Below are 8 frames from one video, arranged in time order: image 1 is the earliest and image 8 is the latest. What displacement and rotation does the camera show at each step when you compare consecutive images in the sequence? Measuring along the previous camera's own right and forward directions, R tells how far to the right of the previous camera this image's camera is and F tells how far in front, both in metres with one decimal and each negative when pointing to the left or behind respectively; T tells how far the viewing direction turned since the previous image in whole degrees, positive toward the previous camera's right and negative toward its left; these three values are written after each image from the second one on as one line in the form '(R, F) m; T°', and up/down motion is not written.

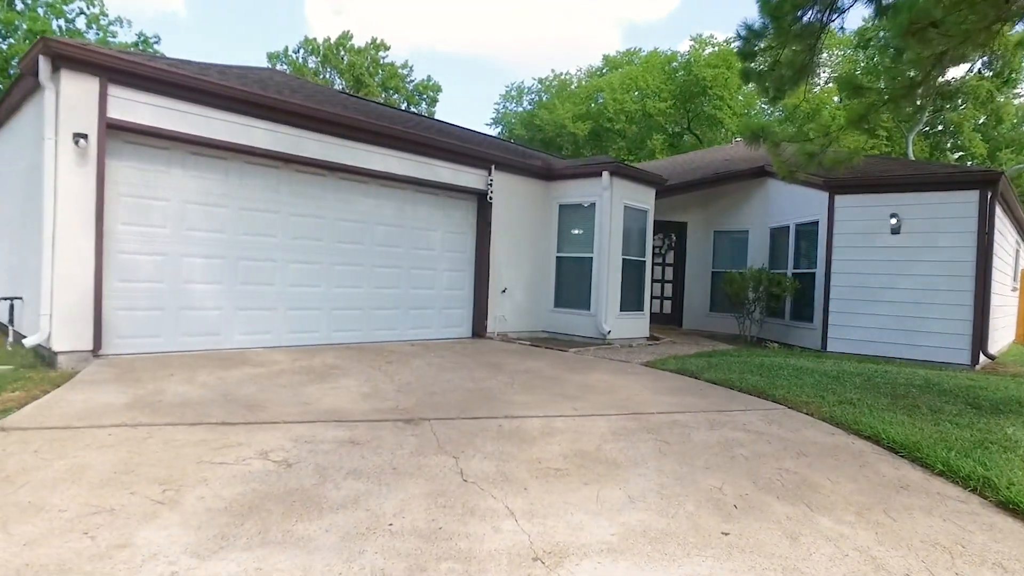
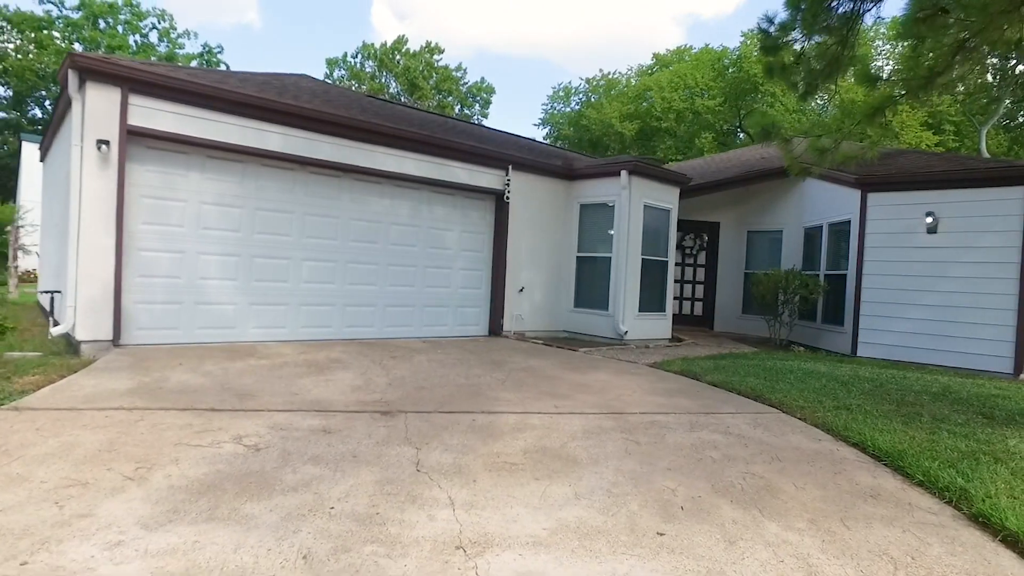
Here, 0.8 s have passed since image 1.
(+0.7, 0.0) m; -6°
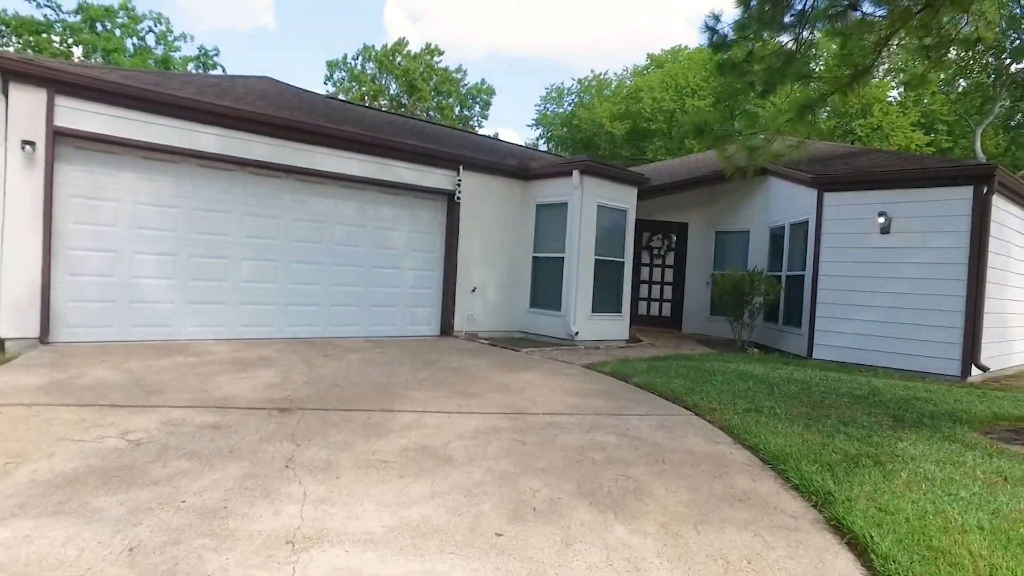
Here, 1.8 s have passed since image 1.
(+0.9, 0.0) m; -2°
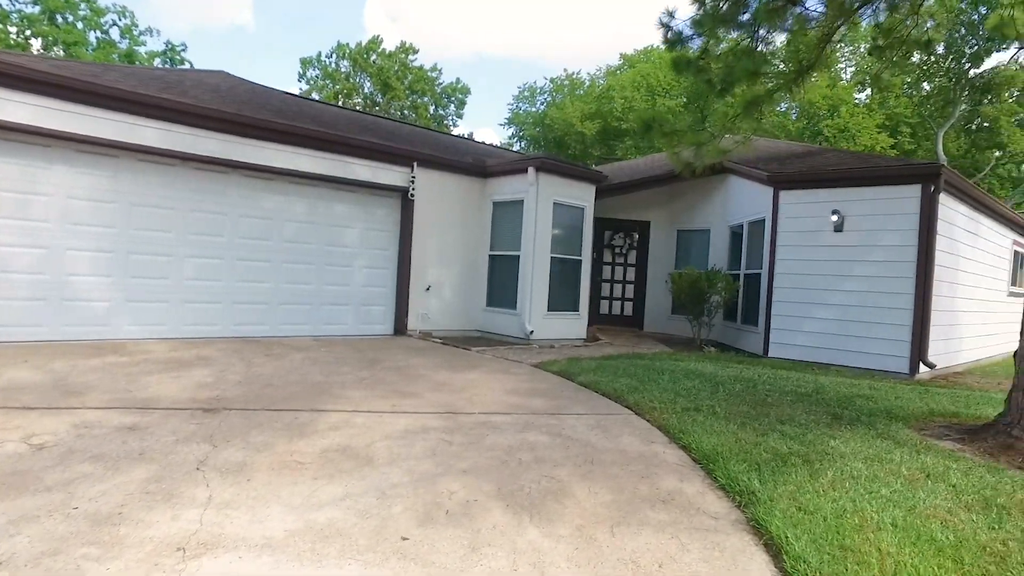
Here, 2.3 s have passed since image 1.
(+0.4, +0.1) m; +1°
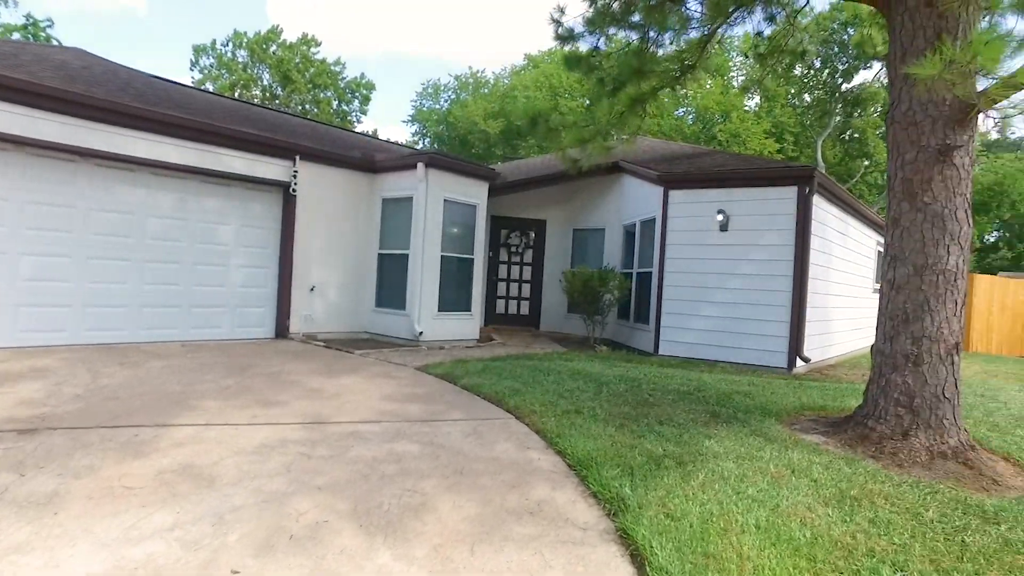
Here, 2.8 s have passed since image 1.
(+0.3, +0.2) m; +7°
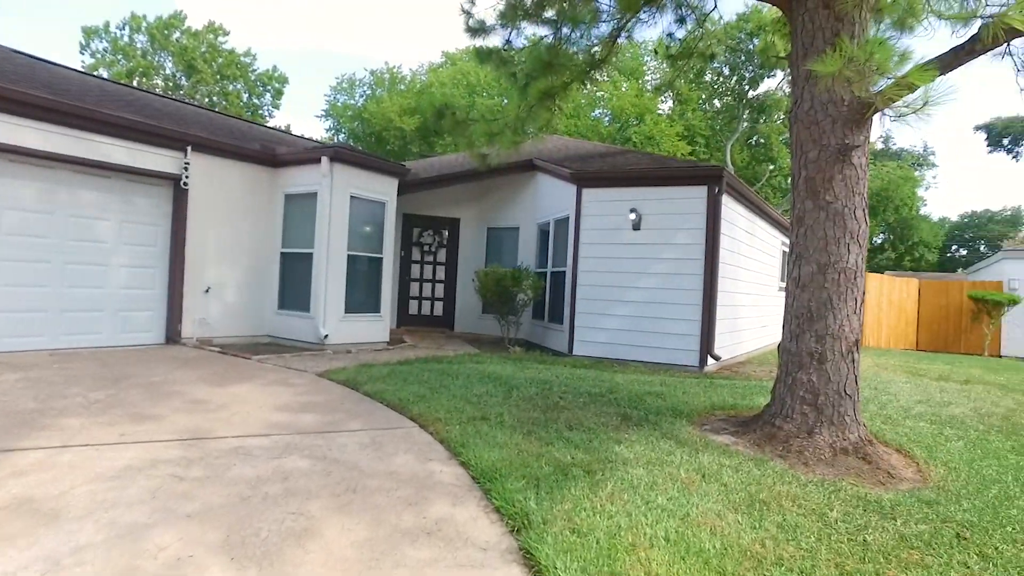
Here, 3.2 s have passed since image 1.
(+0.1, +0.3) m; +7°
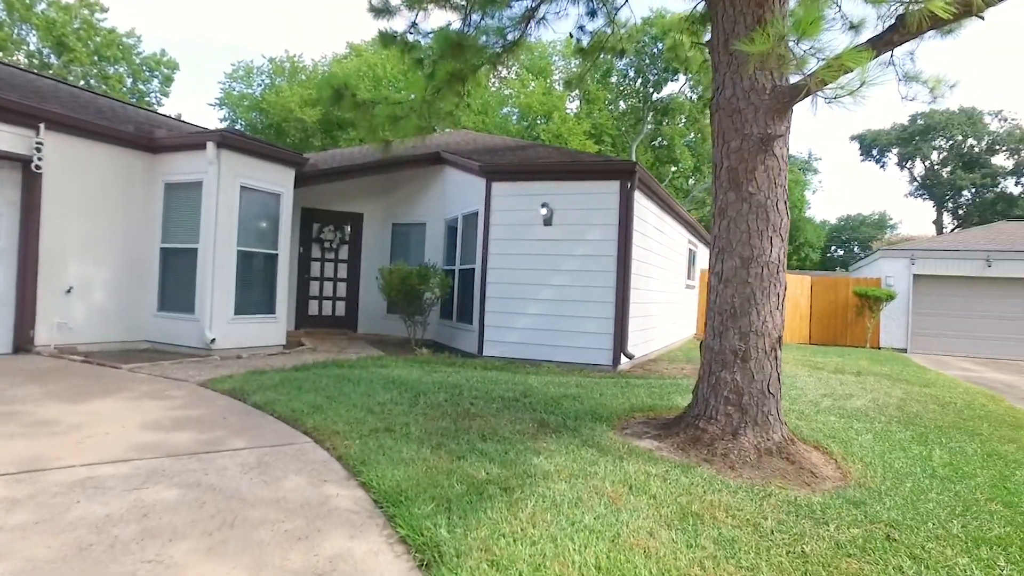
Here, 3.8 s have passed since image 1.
(0.0, +0.4) m; +8°
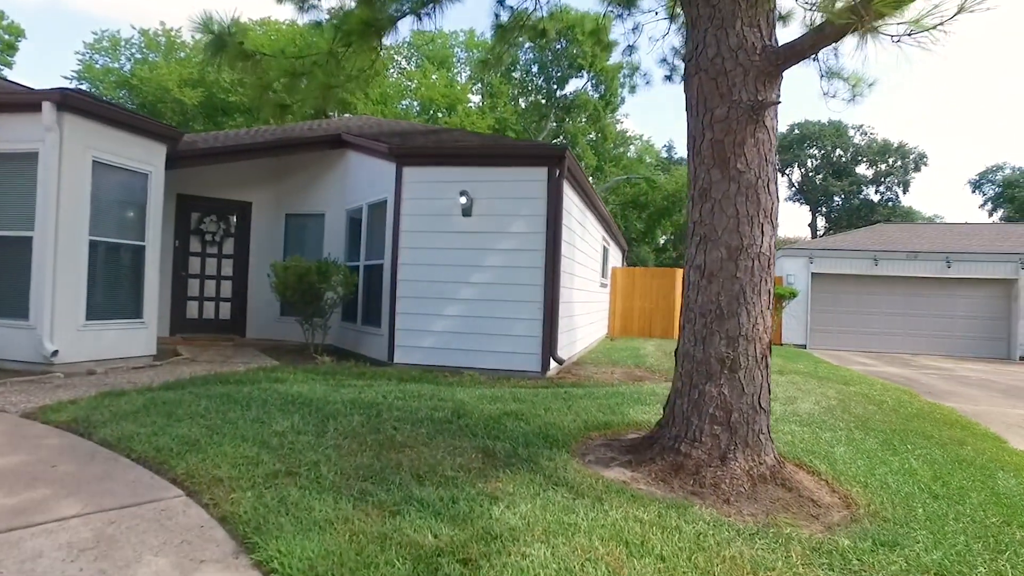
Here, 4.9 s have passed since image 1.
(-0.2, +0.9) m; +9°
